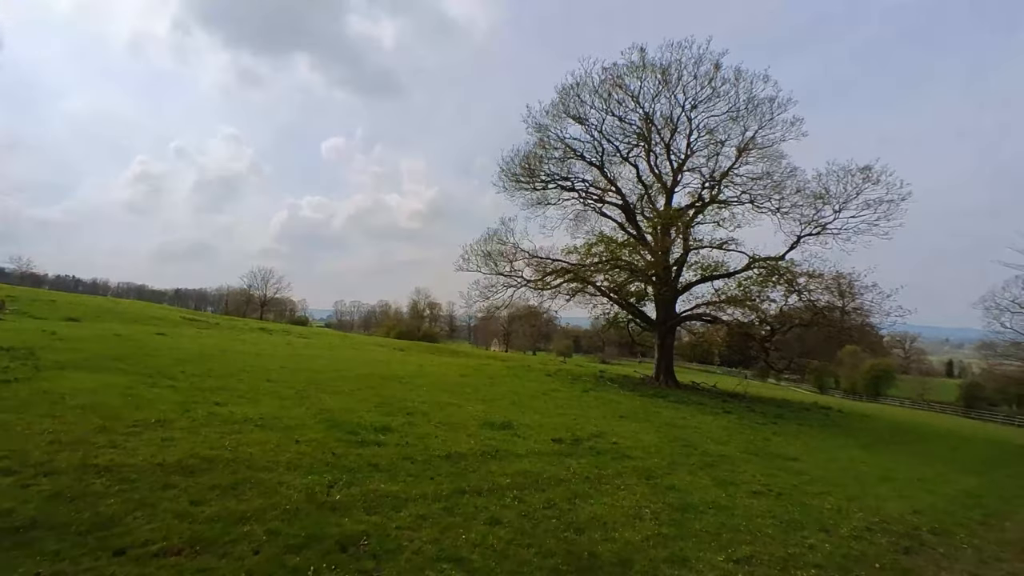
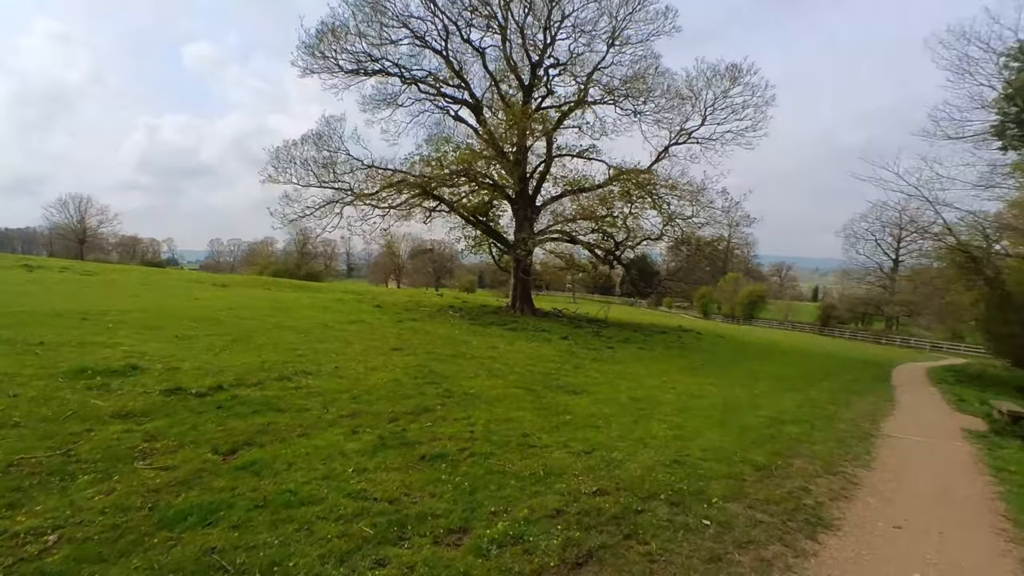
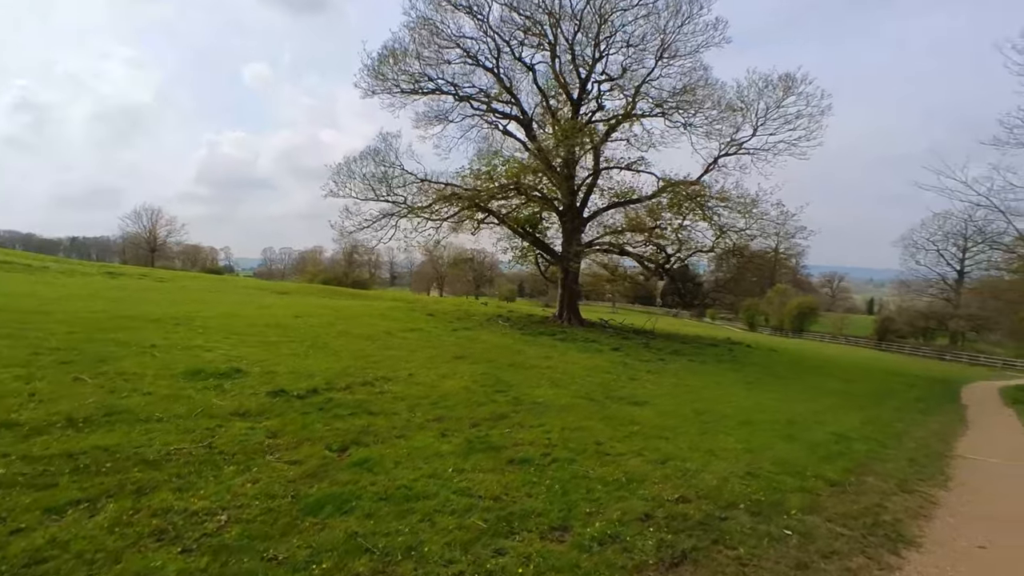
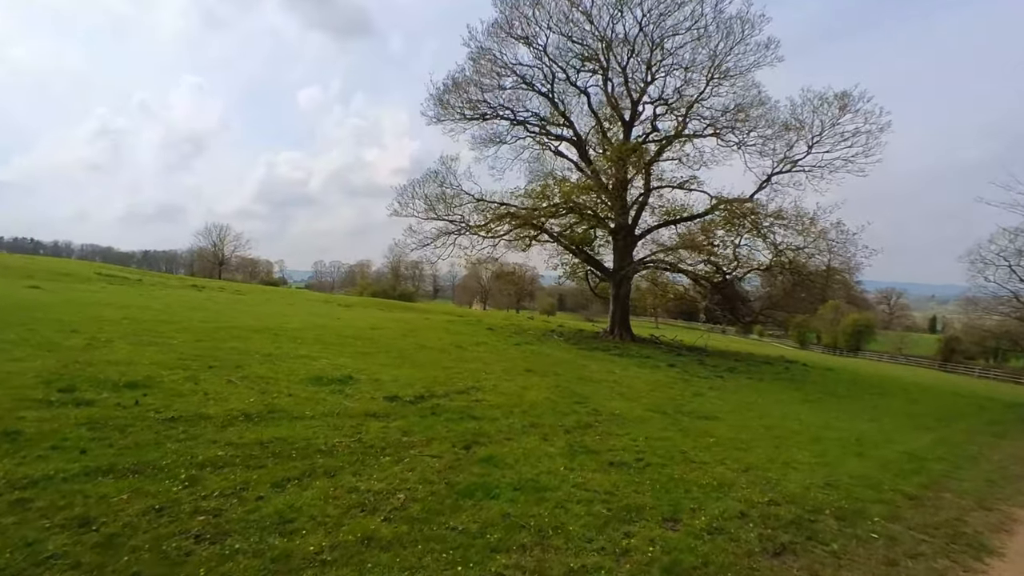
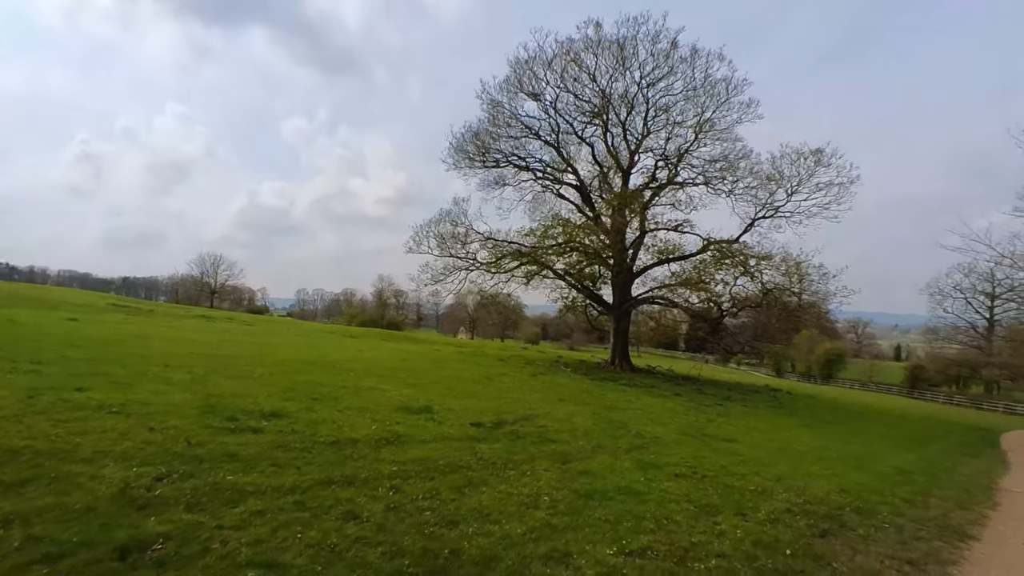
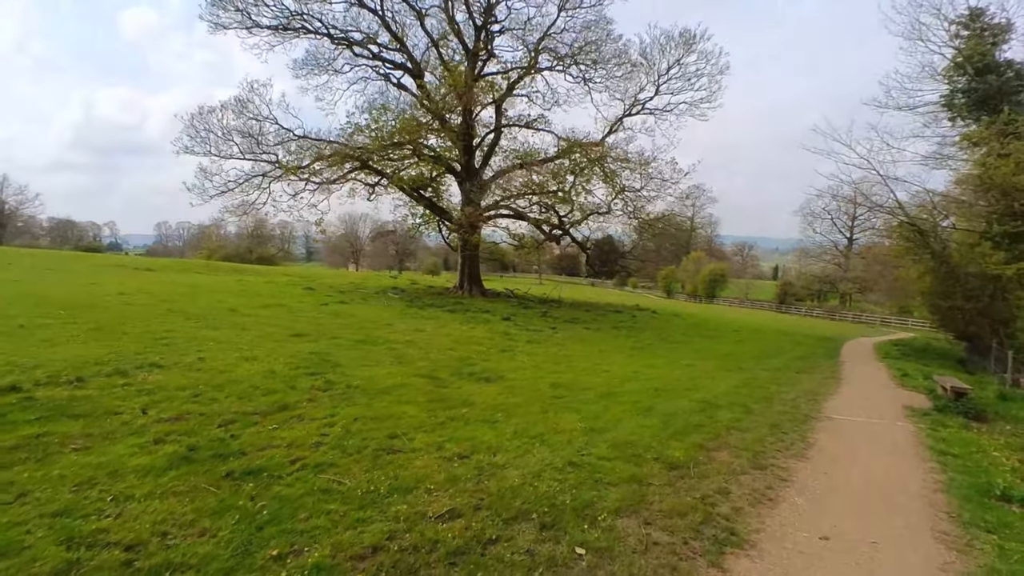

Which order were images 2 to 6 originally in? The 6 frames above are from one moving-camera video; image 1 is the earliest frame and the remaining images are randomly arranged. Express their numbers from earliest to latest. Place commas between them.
5, 4, 3, 2, 6
